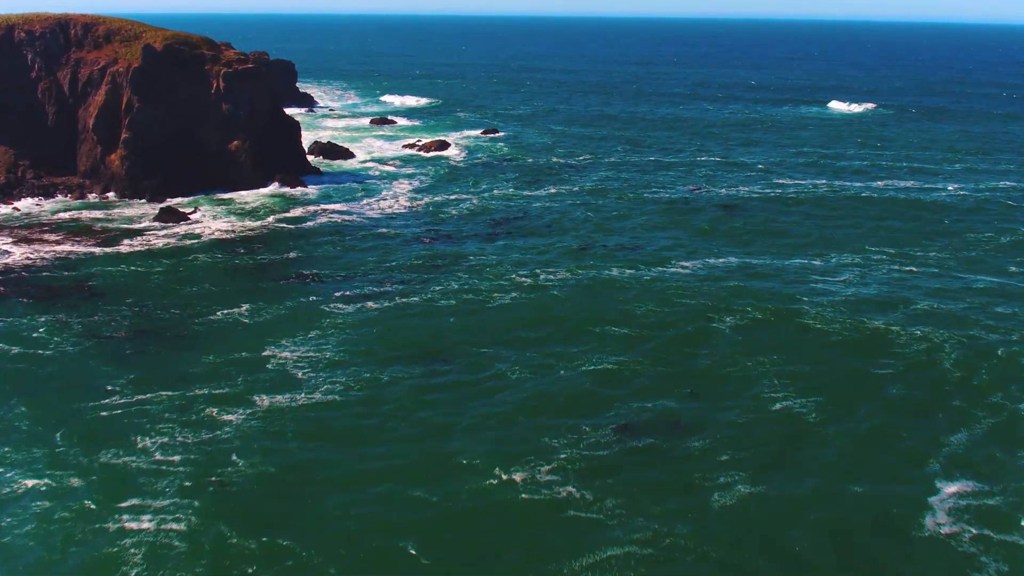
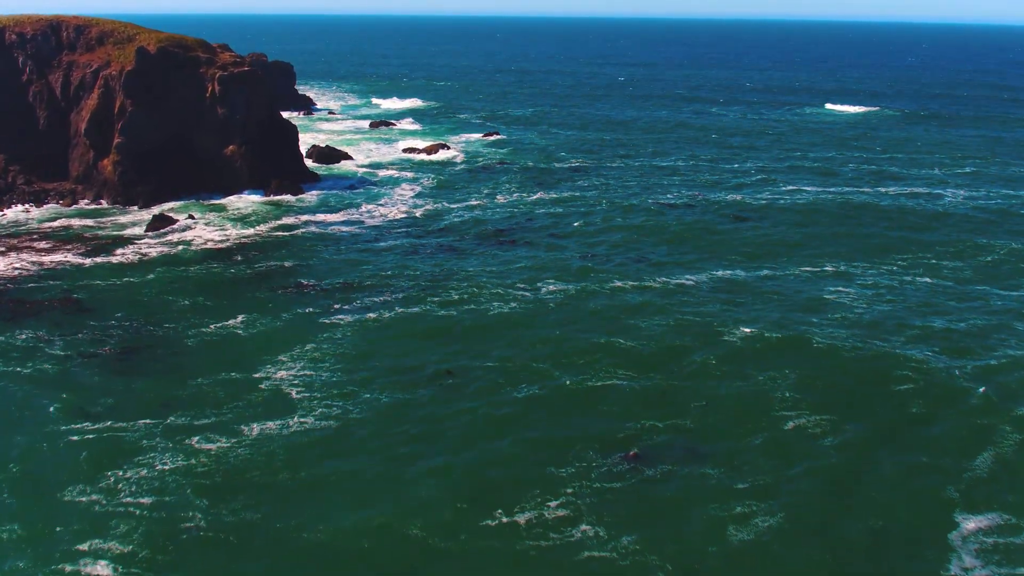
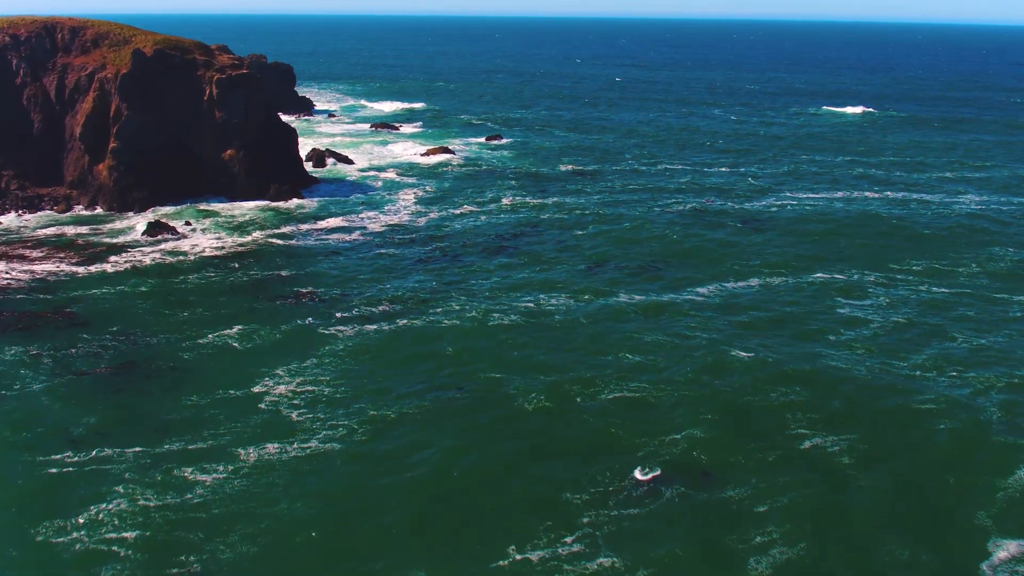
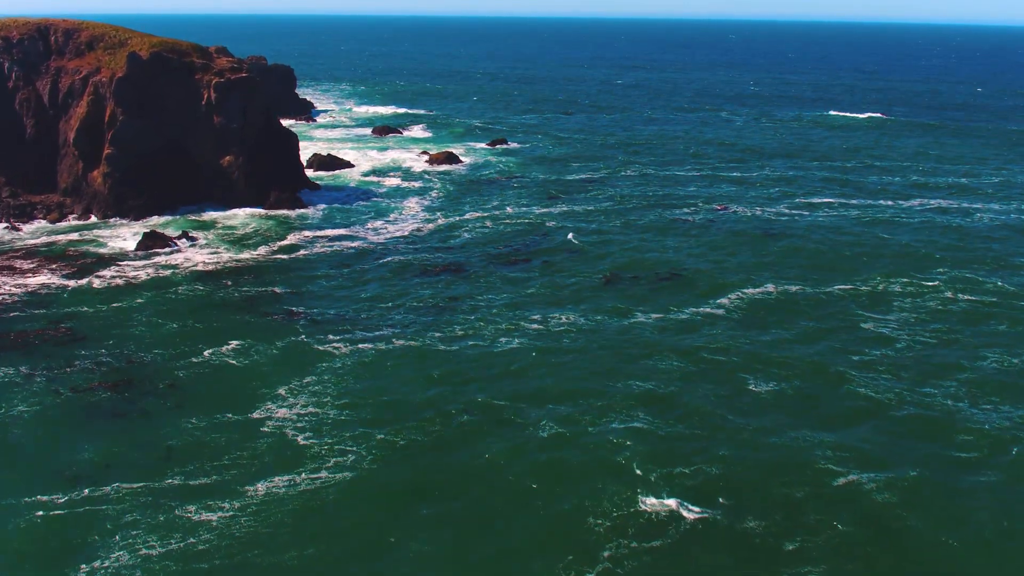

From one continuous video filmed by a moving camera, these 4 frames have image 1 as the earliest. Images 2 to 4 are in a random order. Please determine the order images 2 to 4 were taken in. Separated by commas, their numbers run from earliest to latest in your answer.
2, 3, 4
